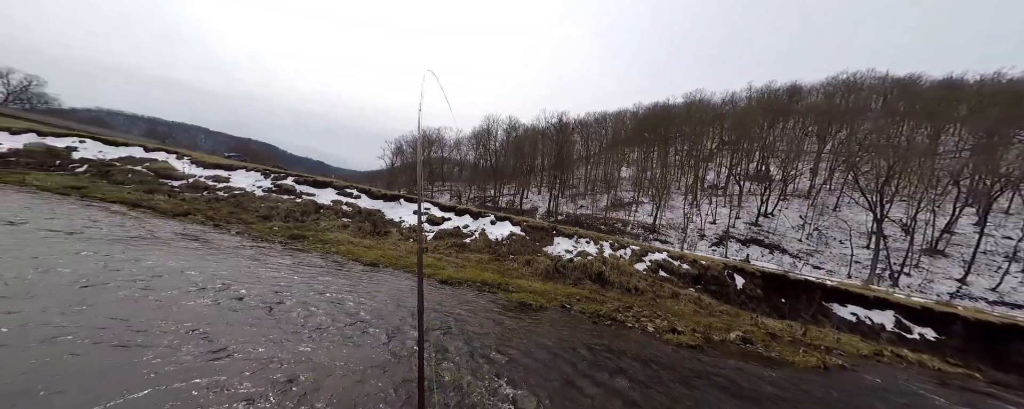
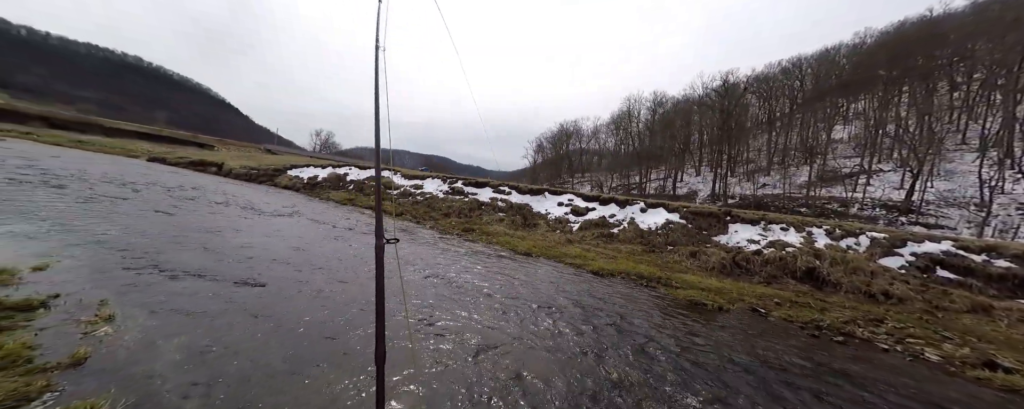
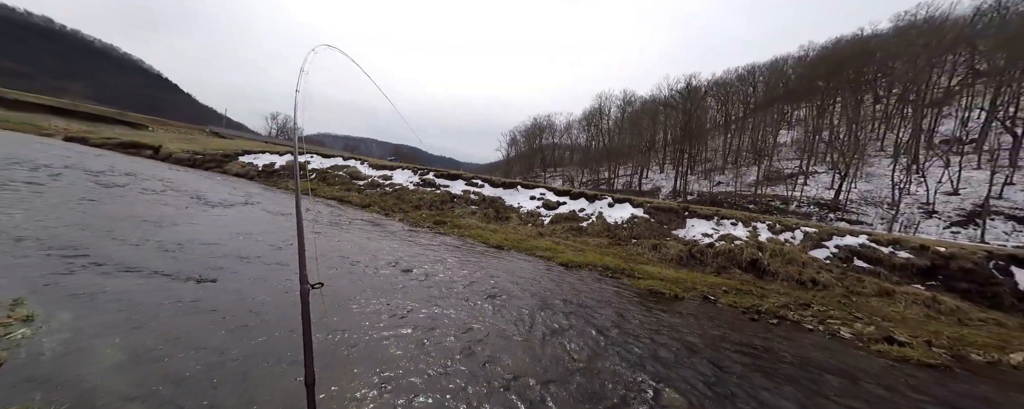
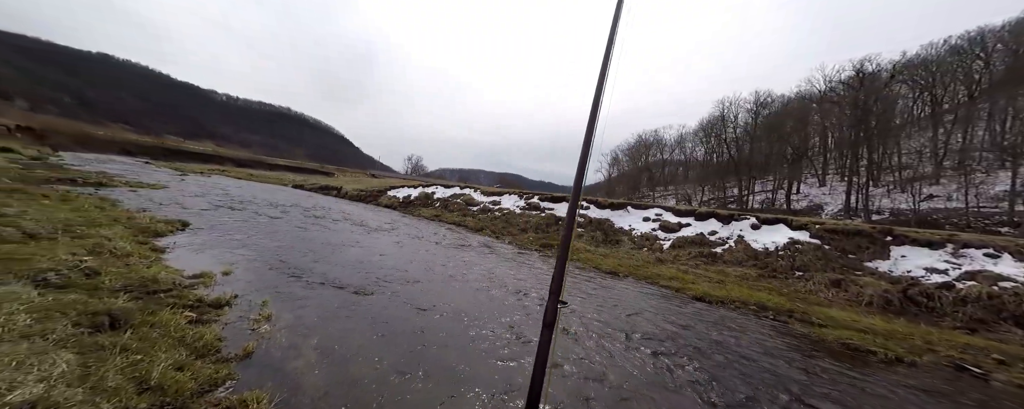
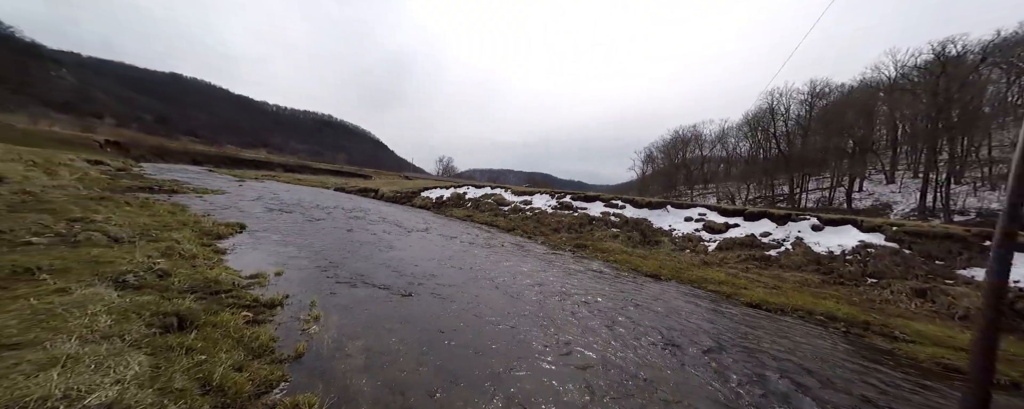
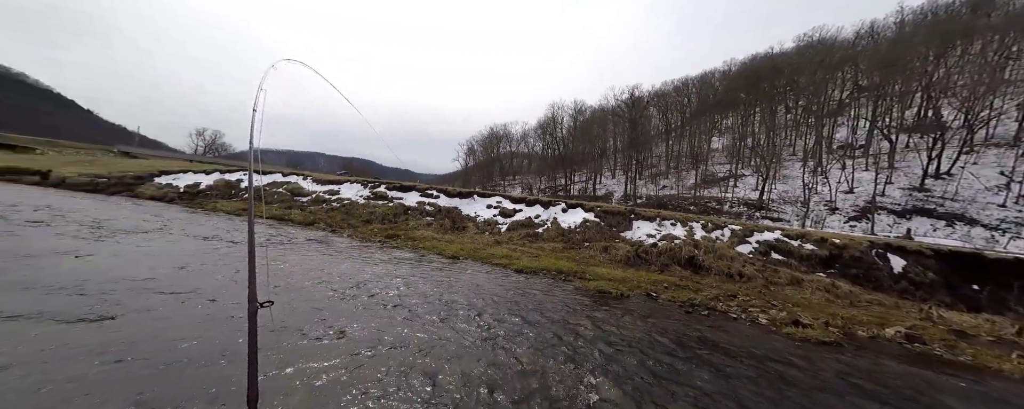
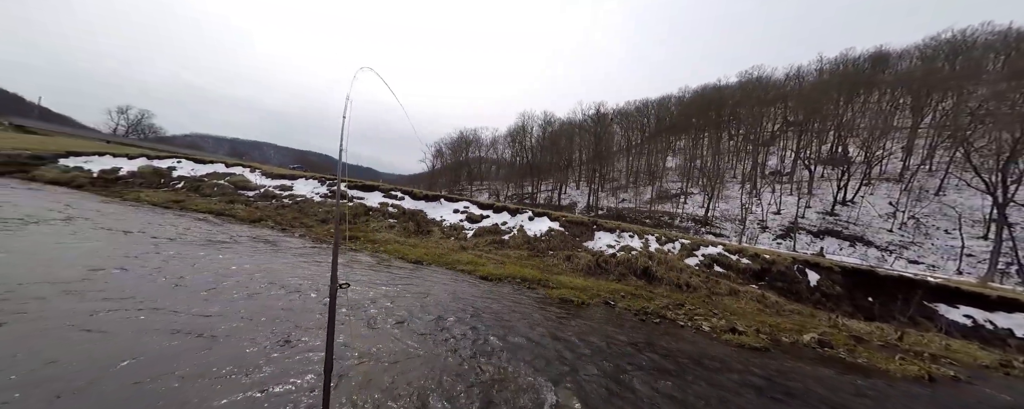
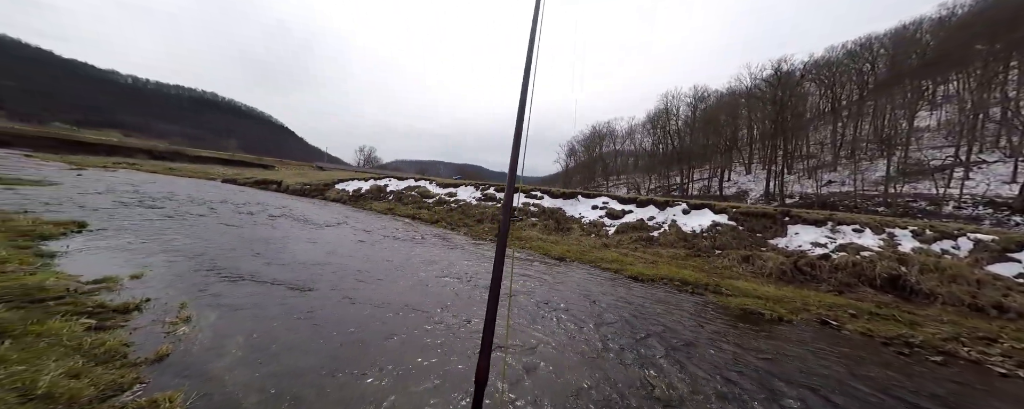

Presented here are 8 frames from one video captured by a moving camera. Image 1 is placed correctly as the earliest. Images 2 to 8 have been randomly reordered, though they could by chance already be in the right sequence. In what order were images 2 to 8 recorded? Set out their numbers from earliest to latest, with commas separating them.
7, 6, 3, 2, 8, 4, 5
